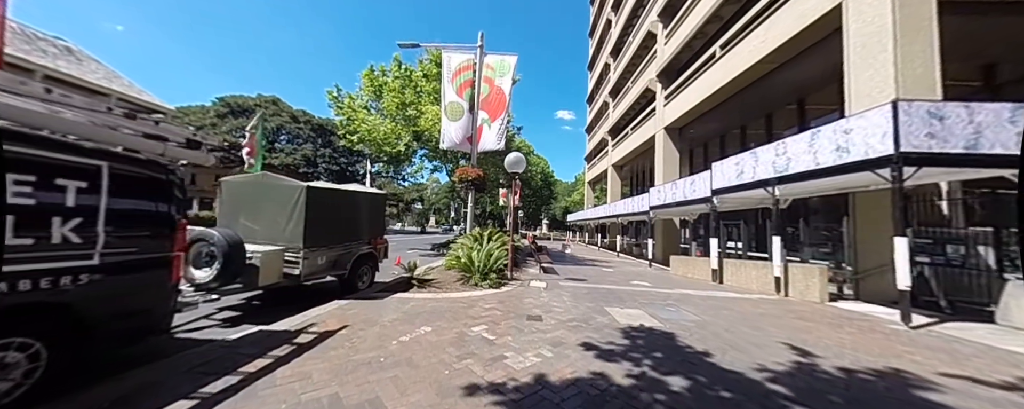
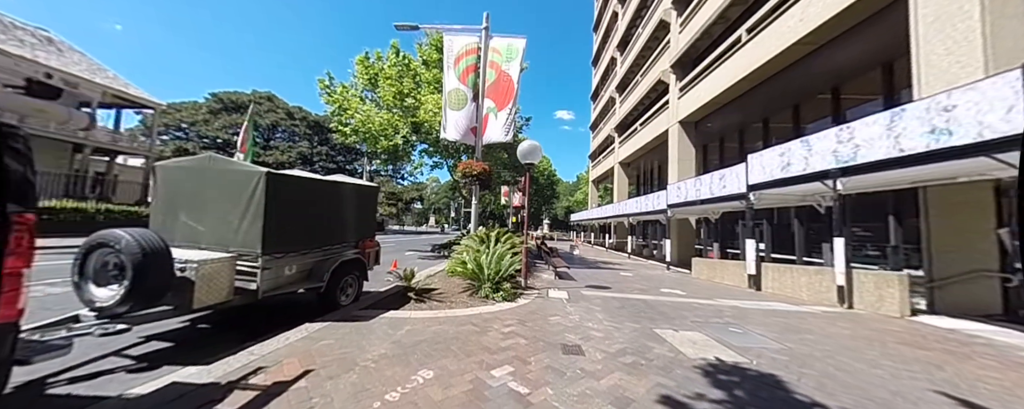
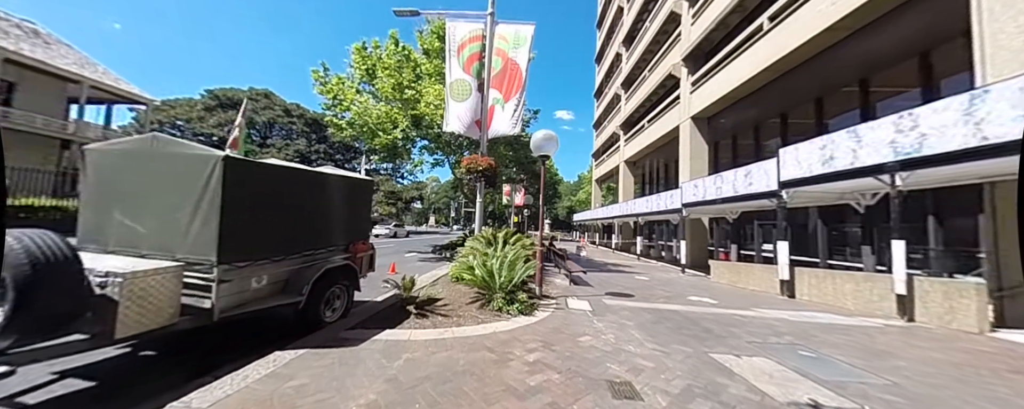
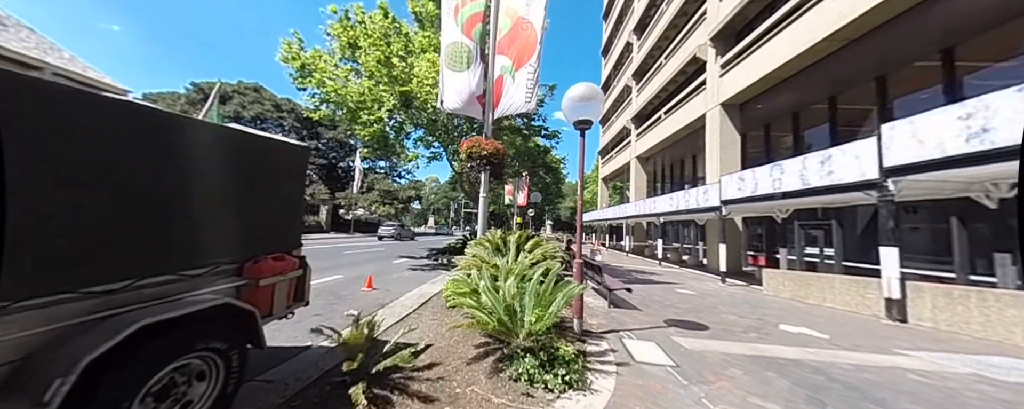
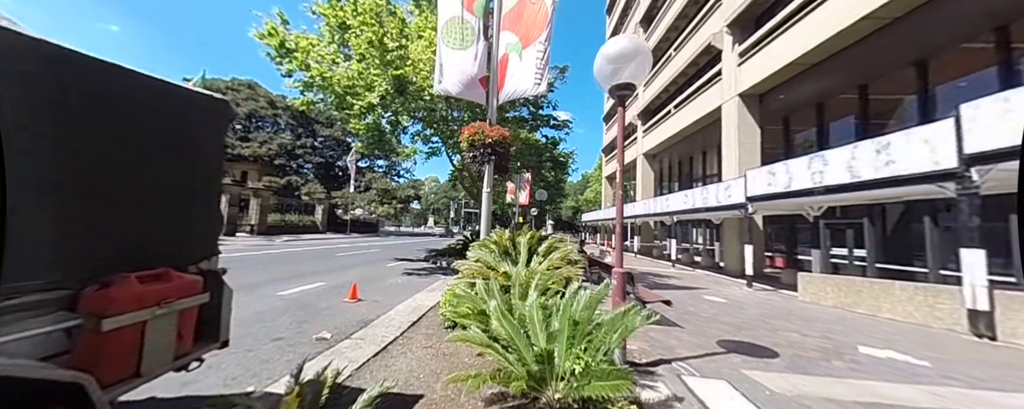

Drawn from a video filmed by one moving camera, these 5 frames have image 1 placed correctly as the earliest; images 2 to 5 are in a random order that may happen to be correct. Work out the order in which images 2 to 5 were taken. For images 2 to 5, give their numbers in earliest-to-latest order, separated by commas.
2, 3, 4, 5
